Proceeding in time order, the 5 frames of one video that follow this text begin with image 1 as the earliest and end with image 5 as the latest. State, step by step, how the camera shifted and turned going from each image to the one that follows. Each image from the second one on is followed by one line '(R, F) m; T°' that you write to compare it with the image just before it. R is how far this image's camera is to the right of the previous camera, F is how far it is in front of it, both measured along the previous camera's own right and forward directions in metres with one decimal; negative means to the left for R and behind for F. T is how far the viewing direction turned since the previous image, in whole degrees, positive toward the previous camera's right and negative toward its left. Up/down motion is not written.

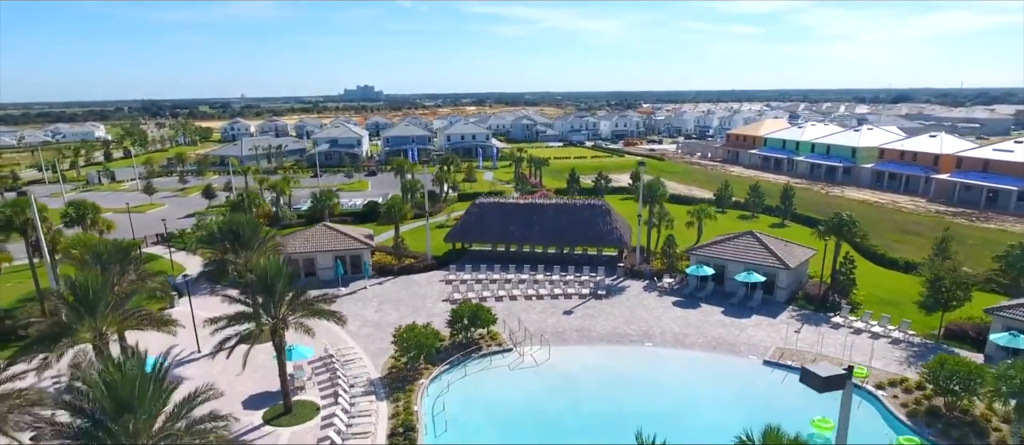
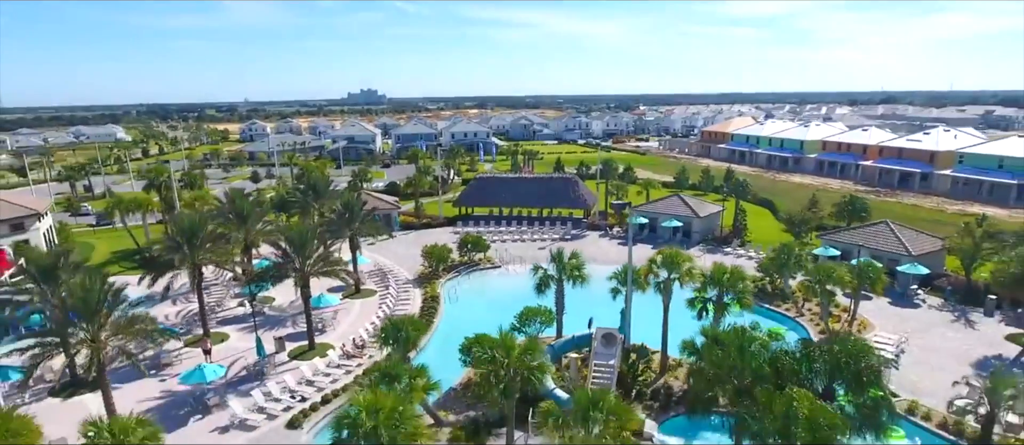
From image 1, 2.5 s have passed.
(+0.8, -13.5) m; 0°
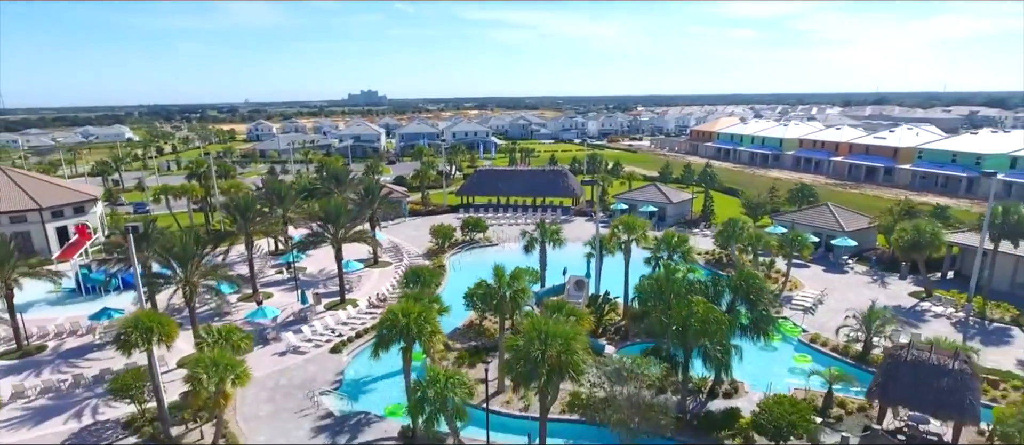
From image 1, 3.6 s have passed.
(+0.3, -6.5) m; 0°
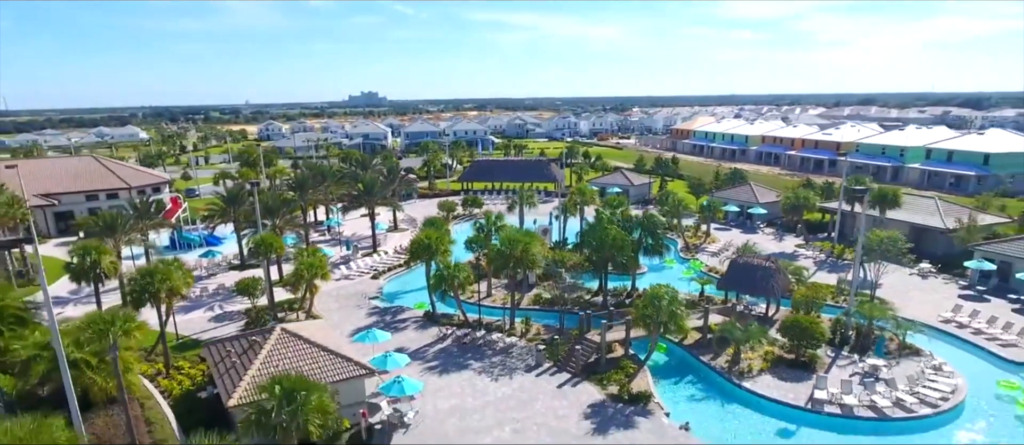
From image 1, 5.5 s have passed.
(+0.8, -12.3) m; 0°
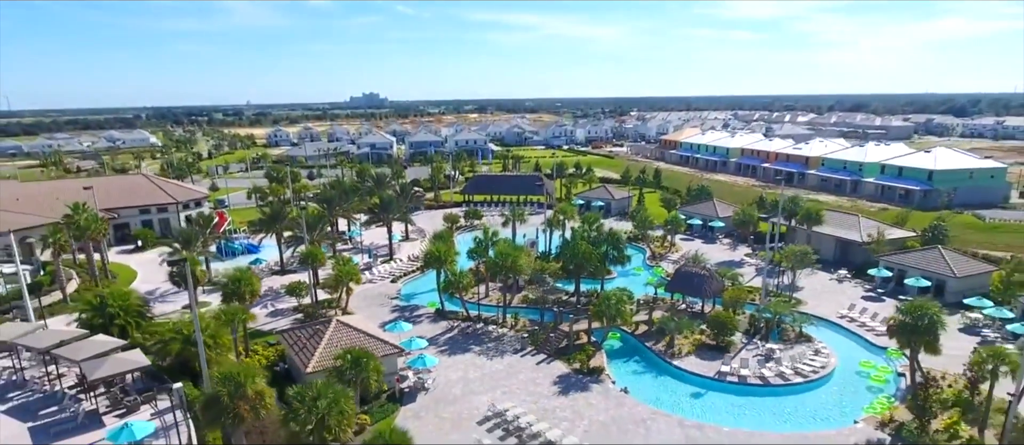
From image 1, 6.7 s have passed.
(+0.5, -9.1) m; 0°
